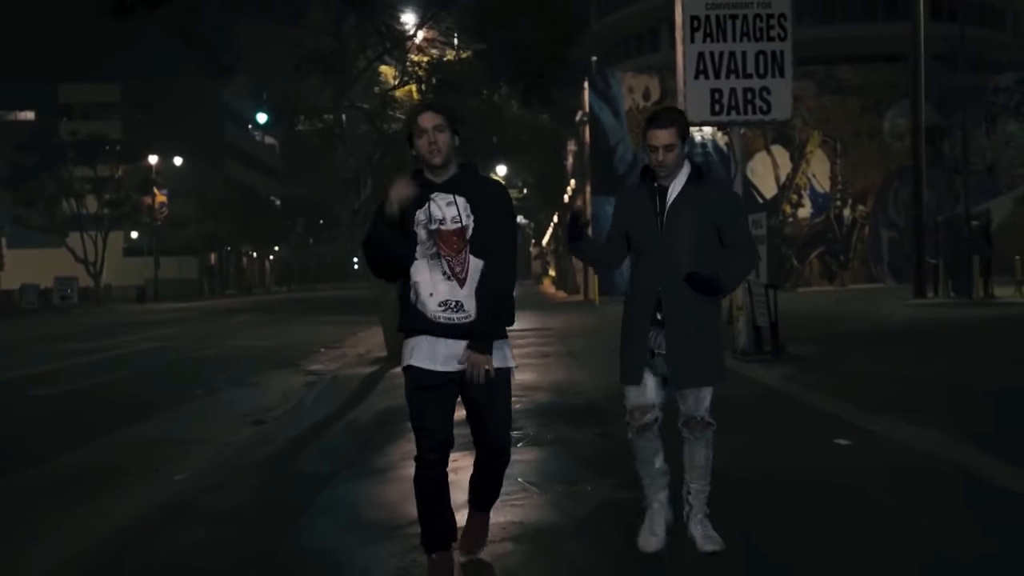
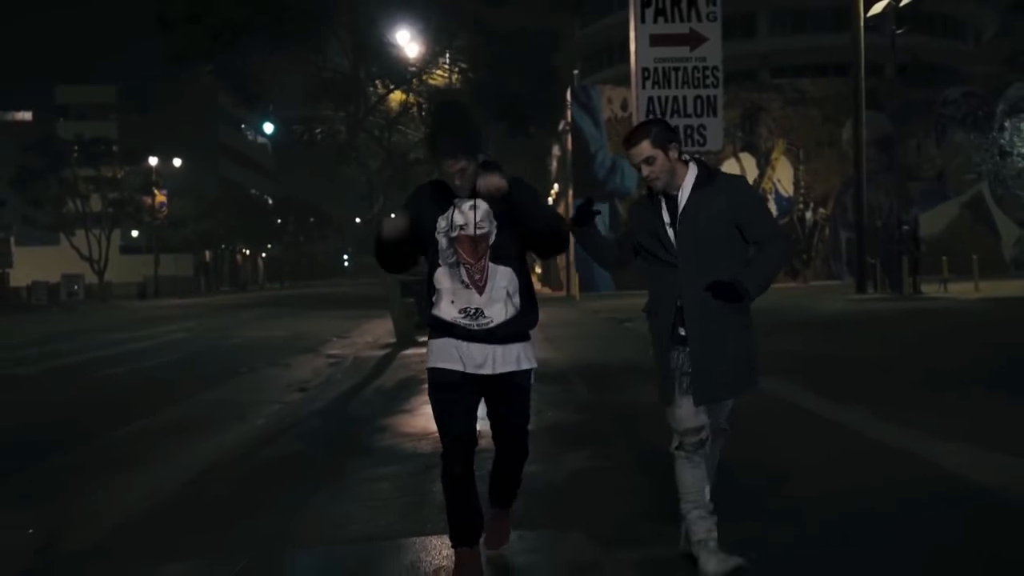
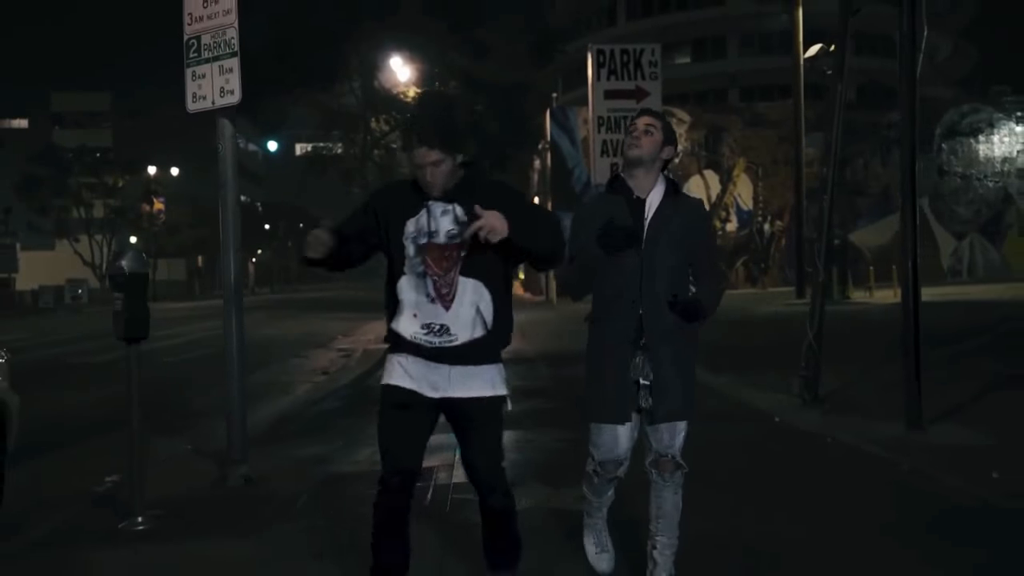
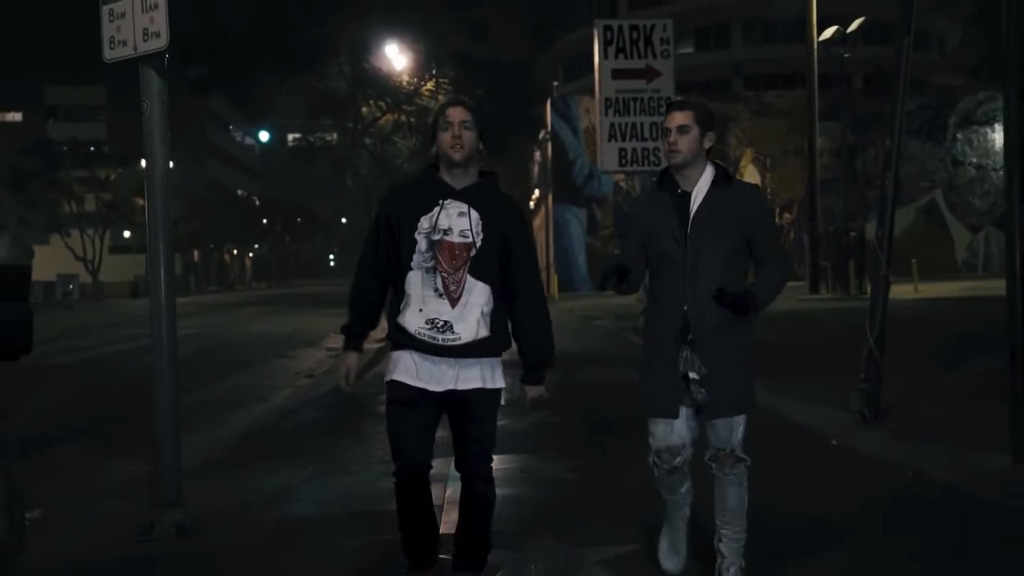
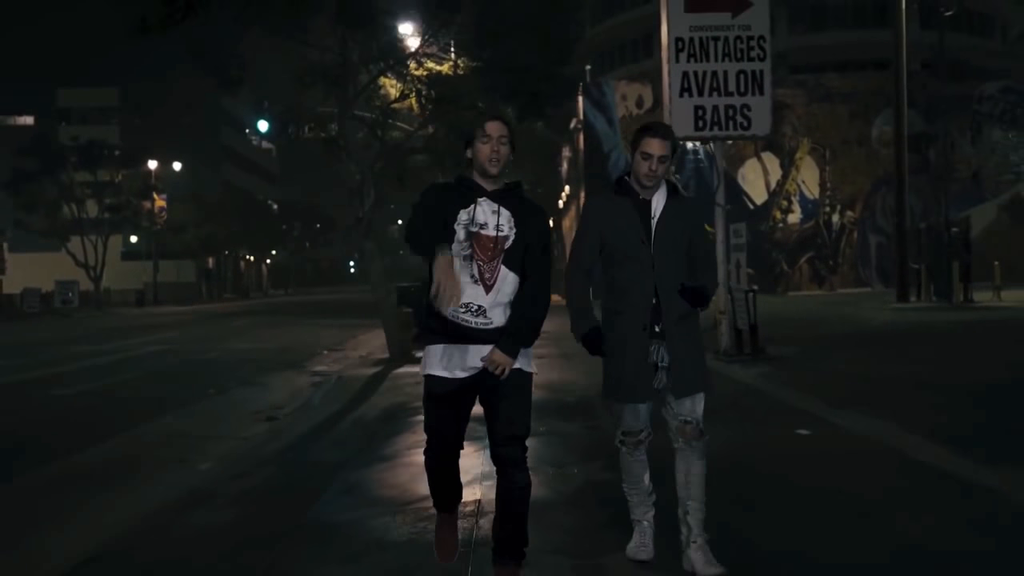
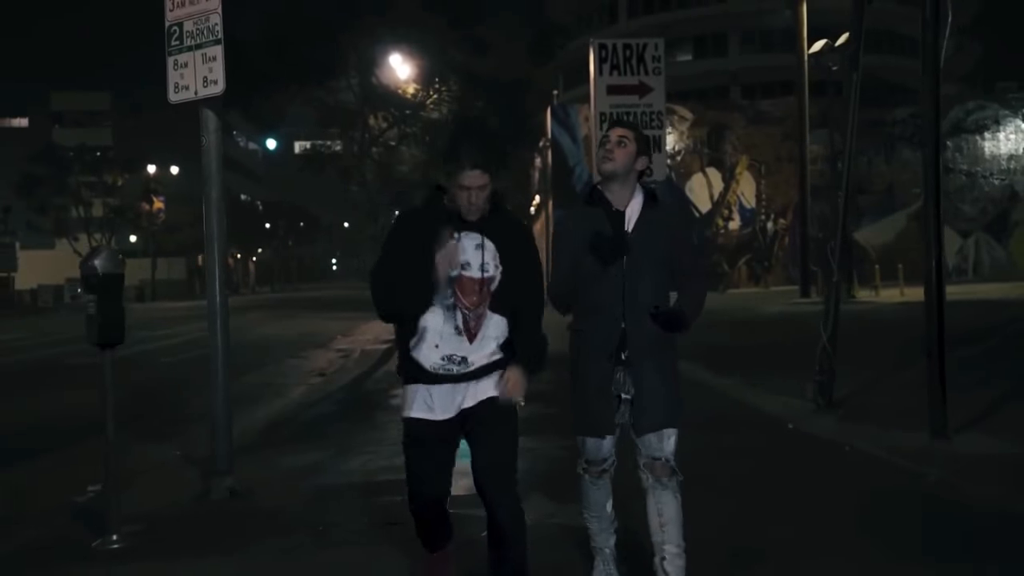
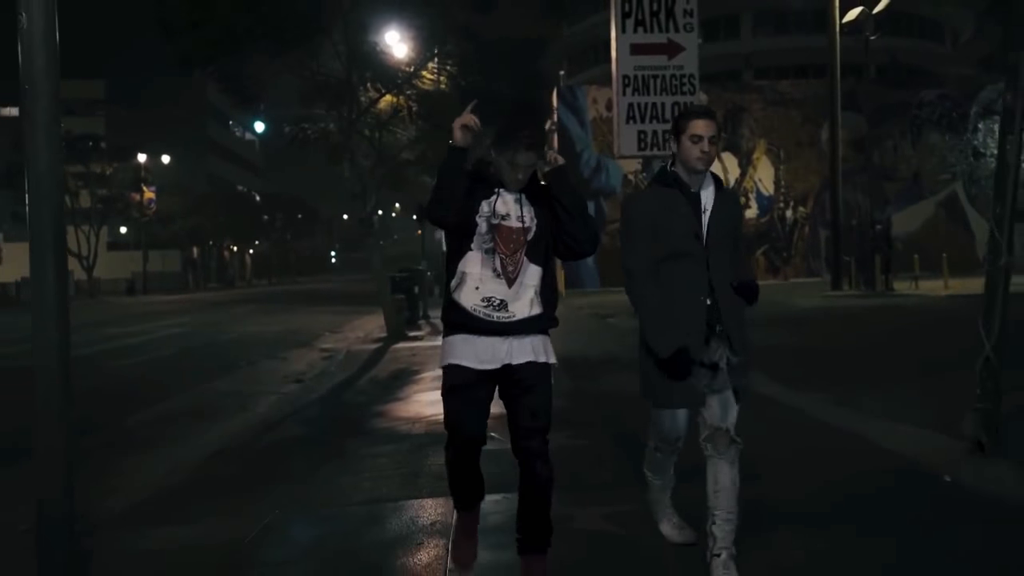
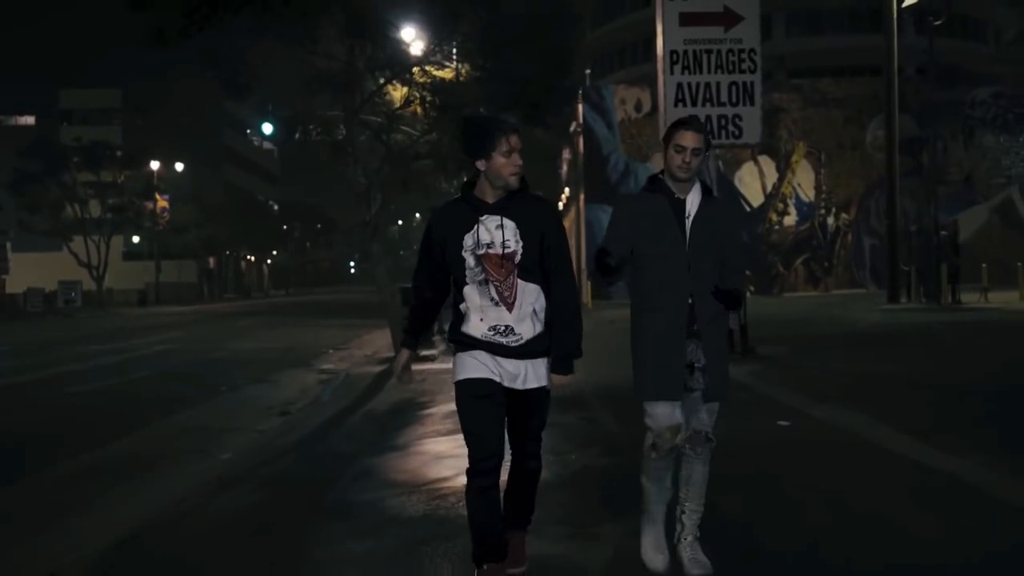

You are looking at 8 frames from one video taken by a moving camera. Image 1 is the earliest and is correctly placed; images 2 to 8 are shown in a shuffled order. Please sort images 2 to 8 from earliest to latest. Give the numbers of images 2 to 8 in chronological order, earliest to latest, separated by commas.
5, 8, 2, 7, 4, 6, 3
